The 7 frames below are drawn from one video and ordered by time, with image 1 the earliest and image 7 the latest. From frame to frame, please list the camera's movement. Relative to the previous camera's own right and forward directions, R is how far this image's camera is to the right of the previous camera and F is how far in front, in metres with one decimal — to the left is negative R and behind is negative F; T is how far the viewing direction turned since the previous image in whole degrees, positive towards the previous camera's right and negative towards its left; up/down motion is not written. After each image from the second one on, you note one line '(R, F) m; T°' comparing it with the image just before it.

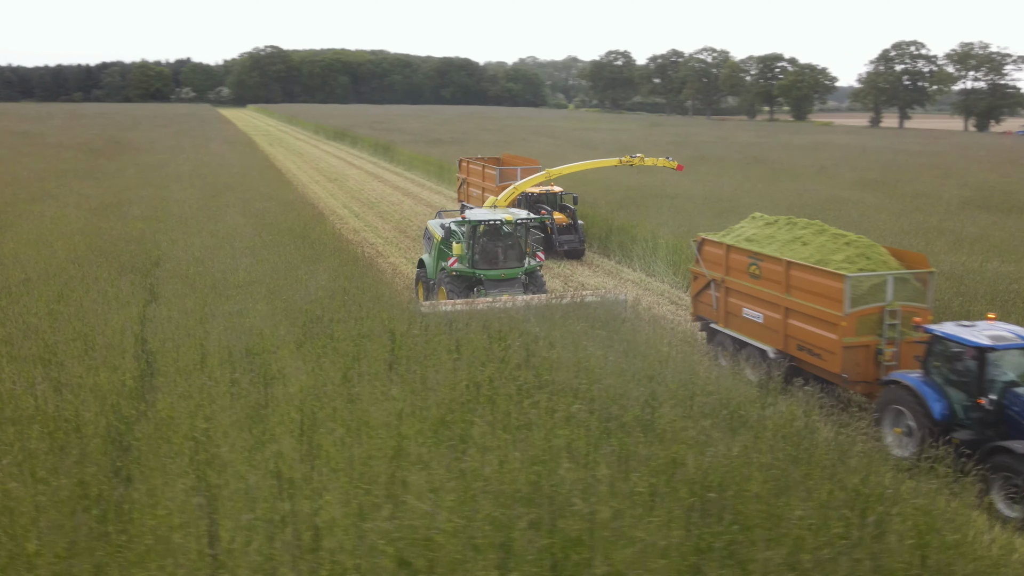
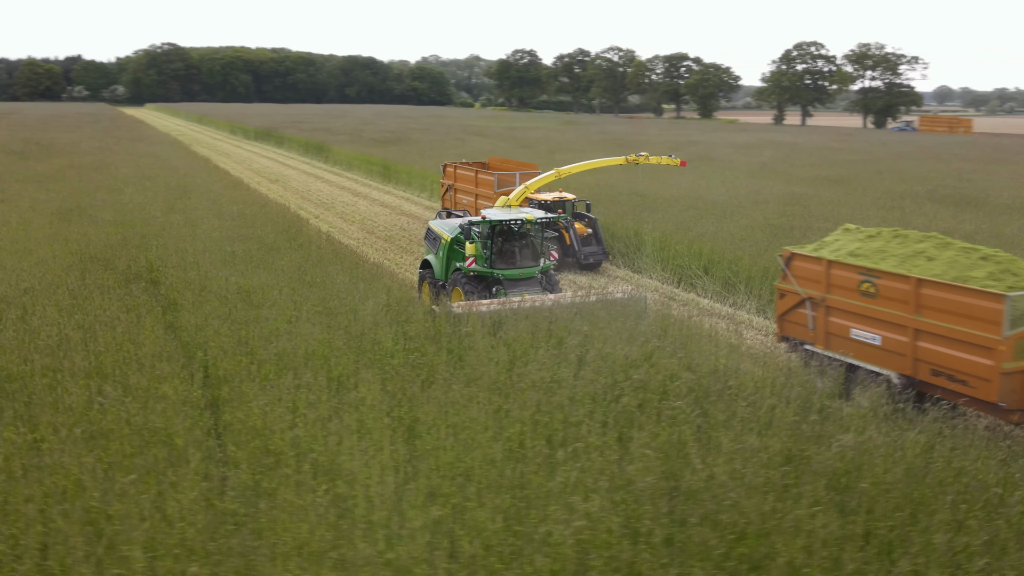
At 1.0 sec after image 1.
(-1.2, +0.1) m; +6°
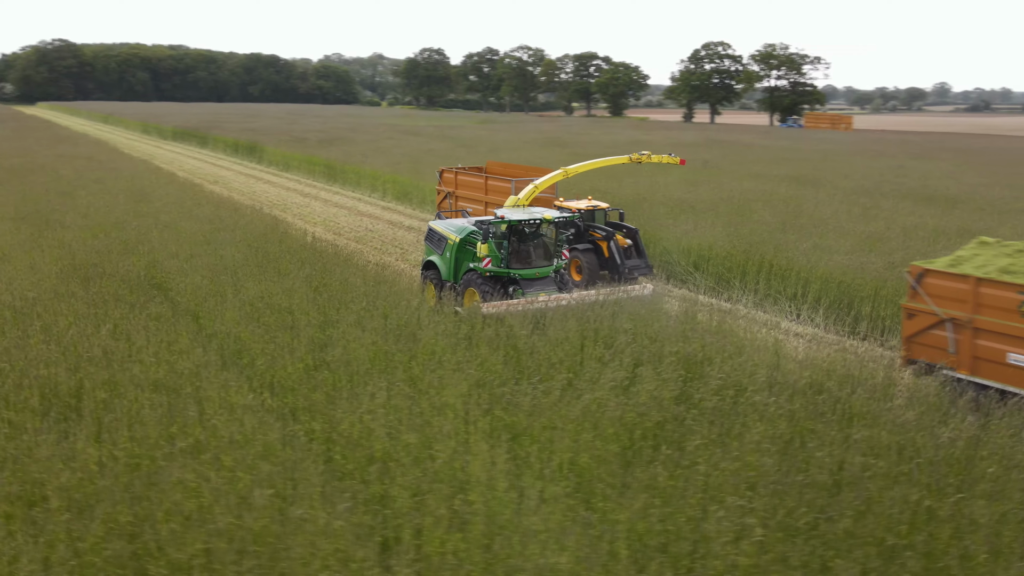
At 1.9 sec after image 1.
(-1.2, +0.1) m; +6°
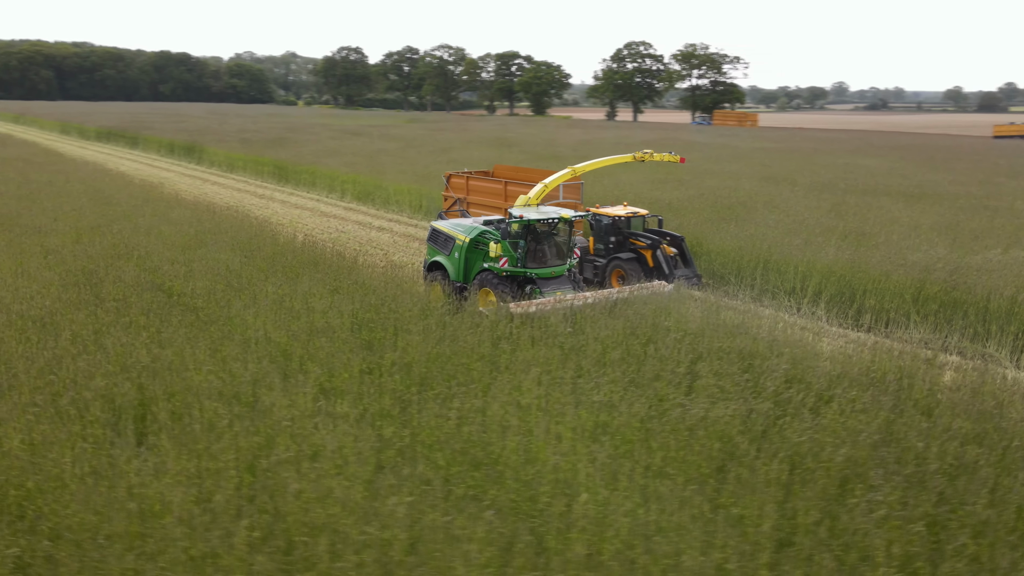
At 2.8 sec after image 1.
(-1.0, +0.1) m; +5°
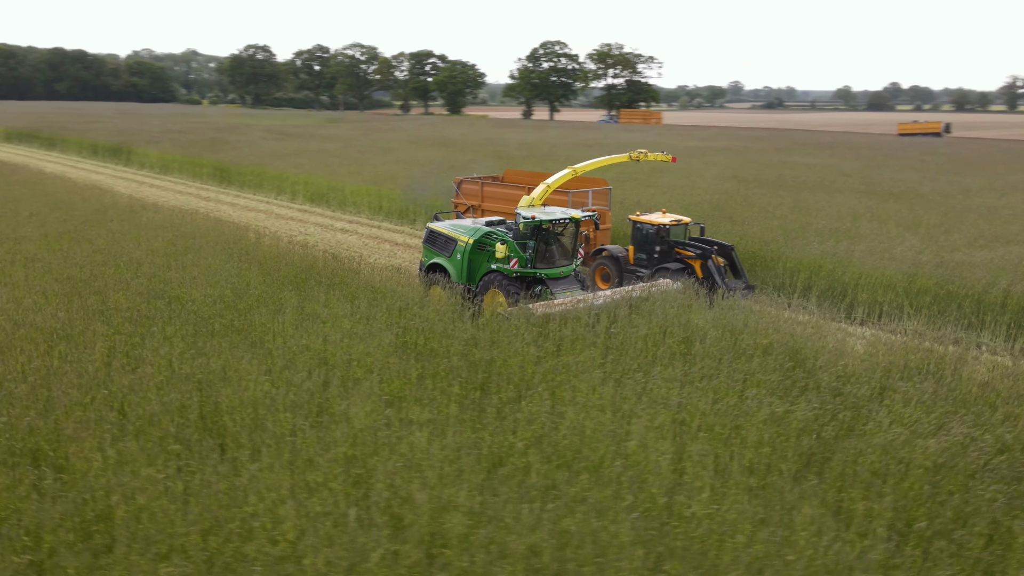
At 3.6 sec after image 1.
(-1.1, +0.1) m; +5°
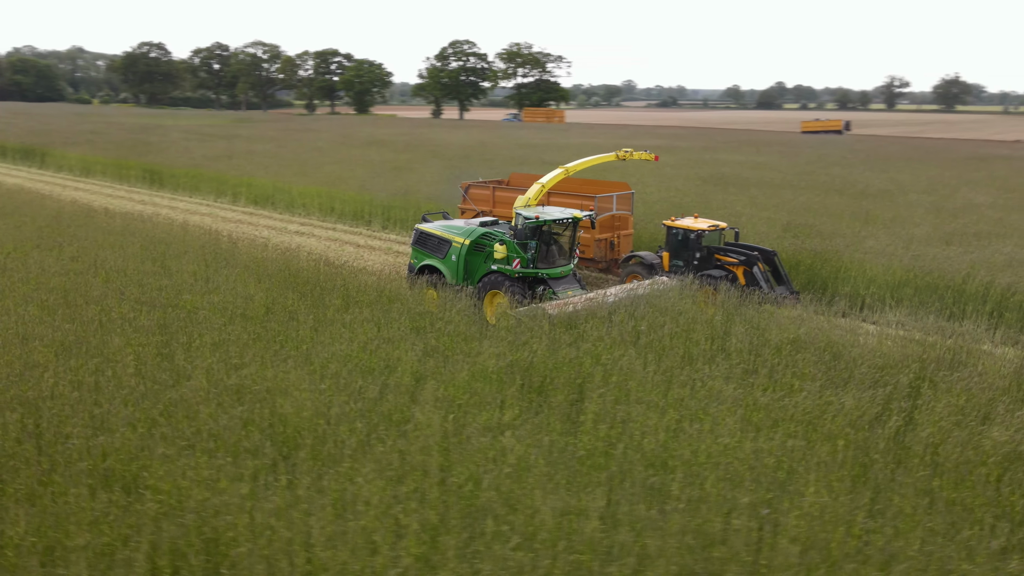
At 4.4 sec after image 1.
(-1.0, +0.1) m; +6°
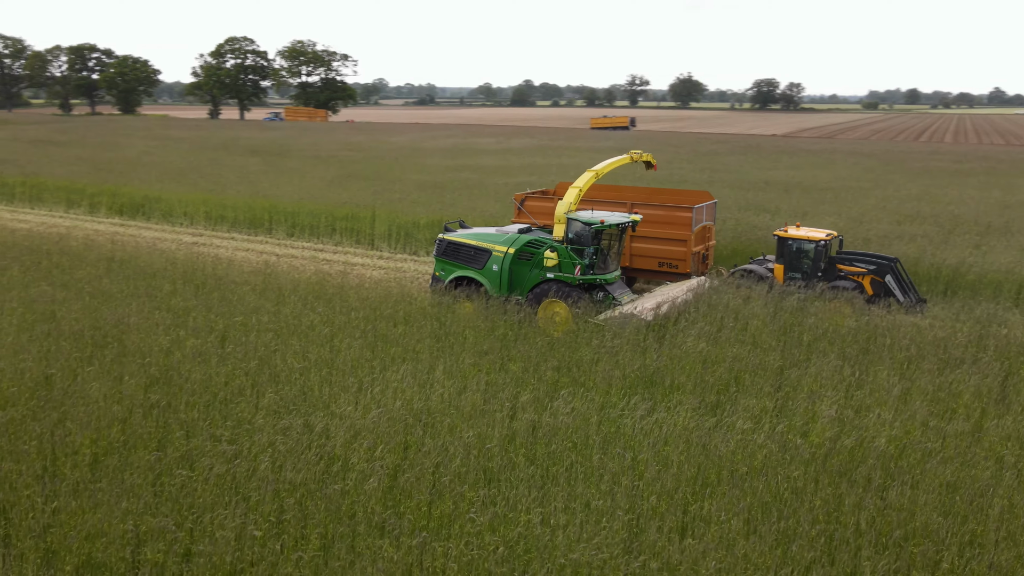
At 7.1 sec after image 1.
(-2.7, +0.4) m; +14°
